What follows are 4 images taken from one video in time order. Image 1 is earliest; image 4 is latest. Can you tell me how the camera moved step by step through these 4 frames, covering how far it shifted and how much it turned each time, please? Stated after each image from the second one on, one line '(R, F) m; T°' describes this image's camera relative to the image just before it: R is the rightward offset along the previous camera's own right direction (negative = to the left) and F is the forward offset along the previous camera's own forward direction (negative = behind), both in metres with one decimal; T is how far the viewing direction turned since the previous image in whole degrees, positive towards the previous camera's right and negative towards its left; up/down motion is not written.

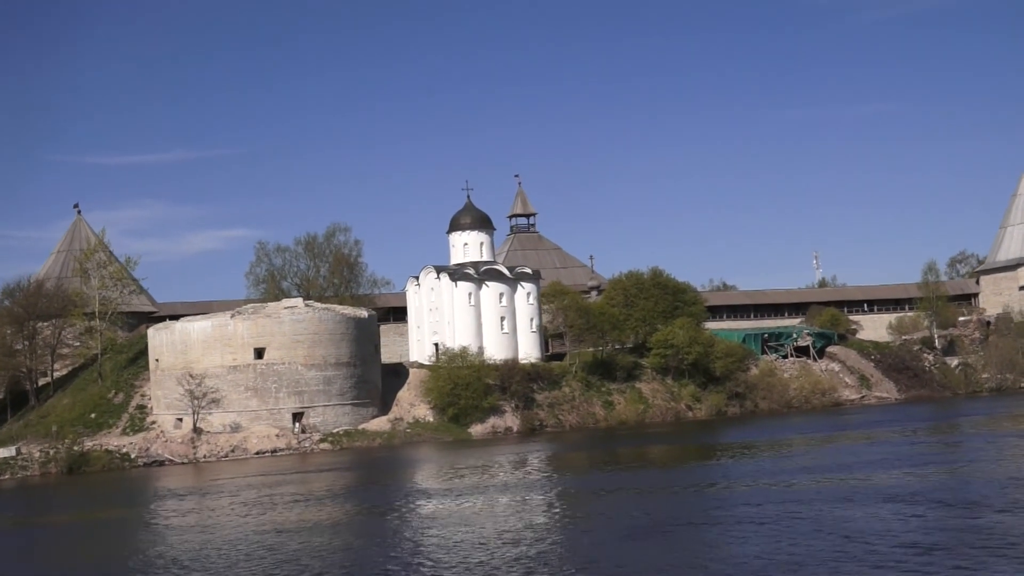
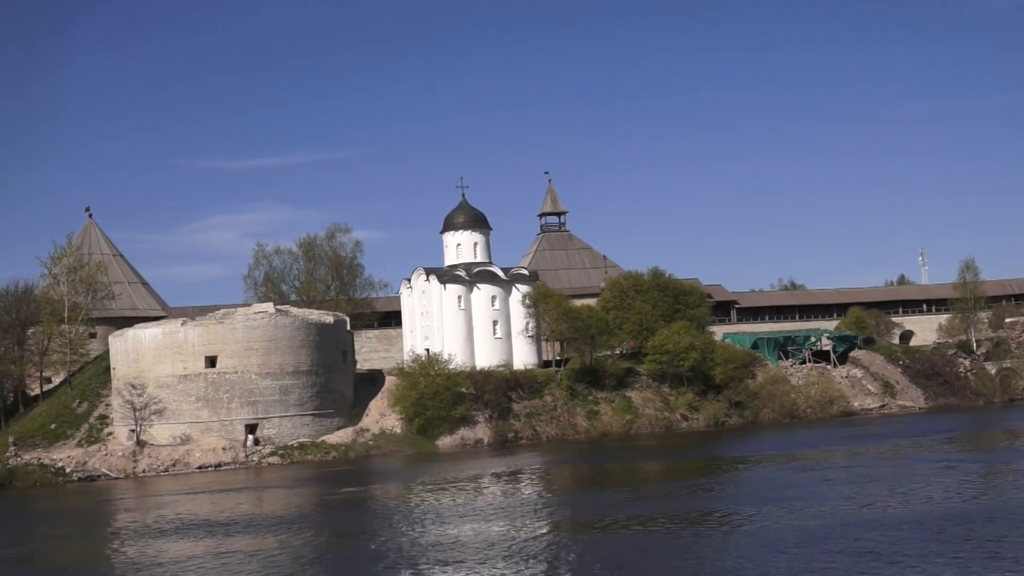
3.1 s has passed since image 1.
(+3.1, +2.5) m; -3°
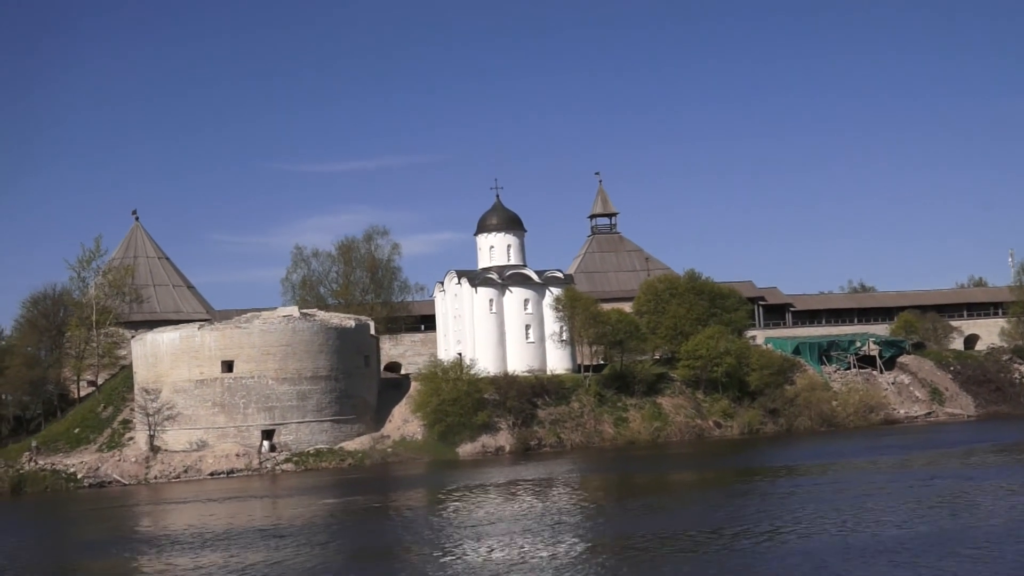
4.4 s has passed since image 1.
(+1.4, +1.0) m; -4°
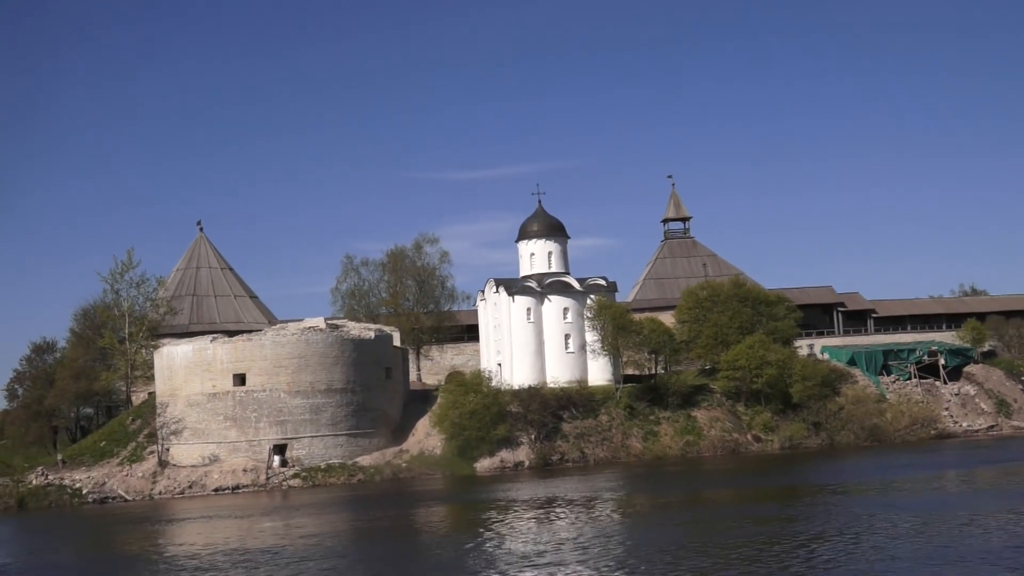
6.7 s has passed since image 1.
(+2.5, +1.4) m; -5°
